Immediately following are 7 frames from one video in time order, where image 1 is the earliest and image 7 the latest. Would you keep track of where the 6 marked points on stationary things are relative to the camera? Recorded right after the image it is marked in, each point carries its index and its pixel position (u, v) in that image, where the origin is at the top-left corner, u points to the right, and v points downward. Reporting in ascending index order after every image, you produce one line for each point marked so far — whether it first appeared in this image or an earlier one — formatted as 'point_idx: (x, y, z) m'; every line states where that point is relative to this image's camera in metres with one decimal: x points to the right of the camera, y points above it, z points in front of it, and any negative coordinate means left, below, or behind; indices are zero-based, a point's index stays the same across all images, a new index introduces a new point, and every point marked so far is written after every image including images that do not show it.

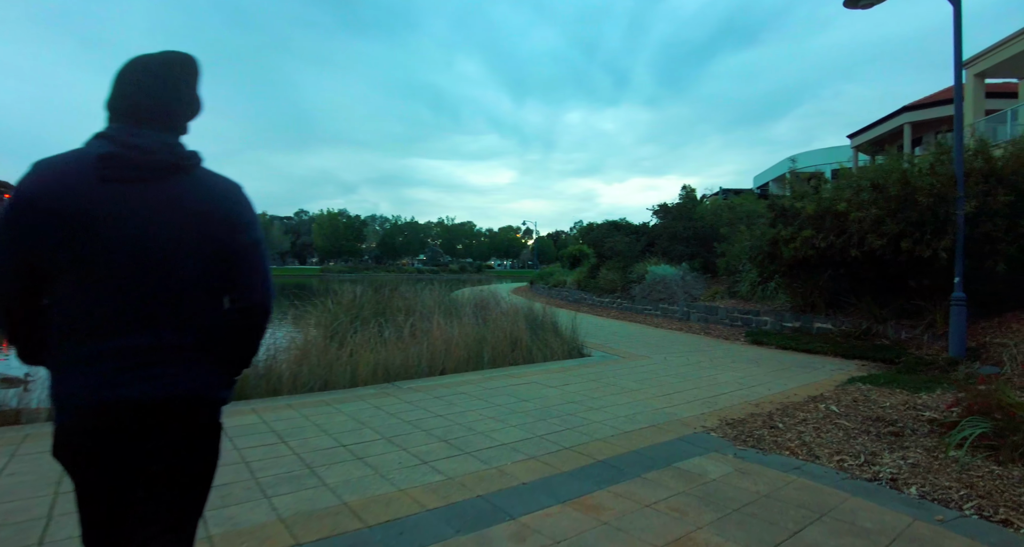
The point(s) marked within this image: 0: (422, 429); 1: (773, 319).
0: (-0.9, -1.5, +4.9) m
1: (+5.6, -1.0, +11.1) m
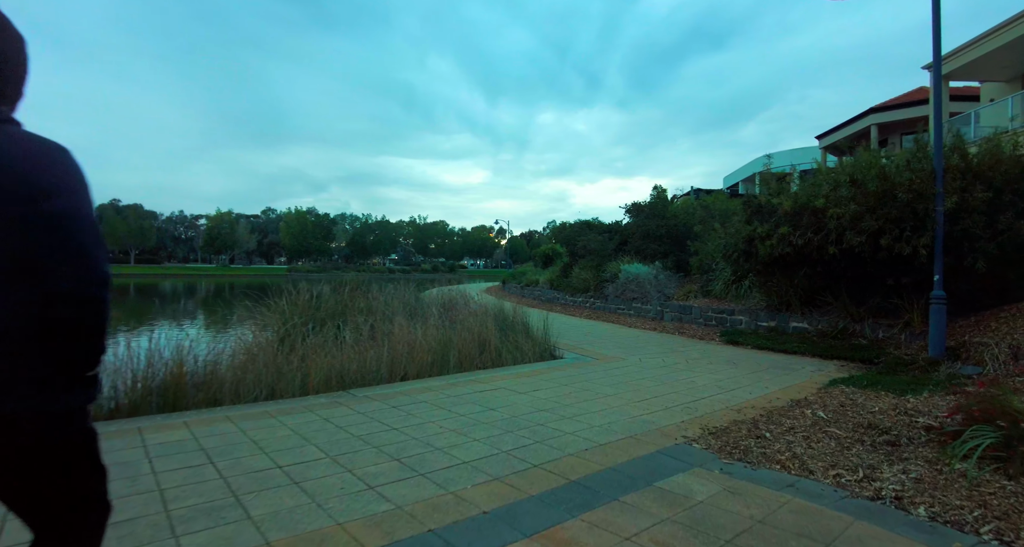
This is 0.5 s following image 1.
0: (-1.2, -1.4, +4.3) m
1: (+5.0, -1.0, +10.9) m
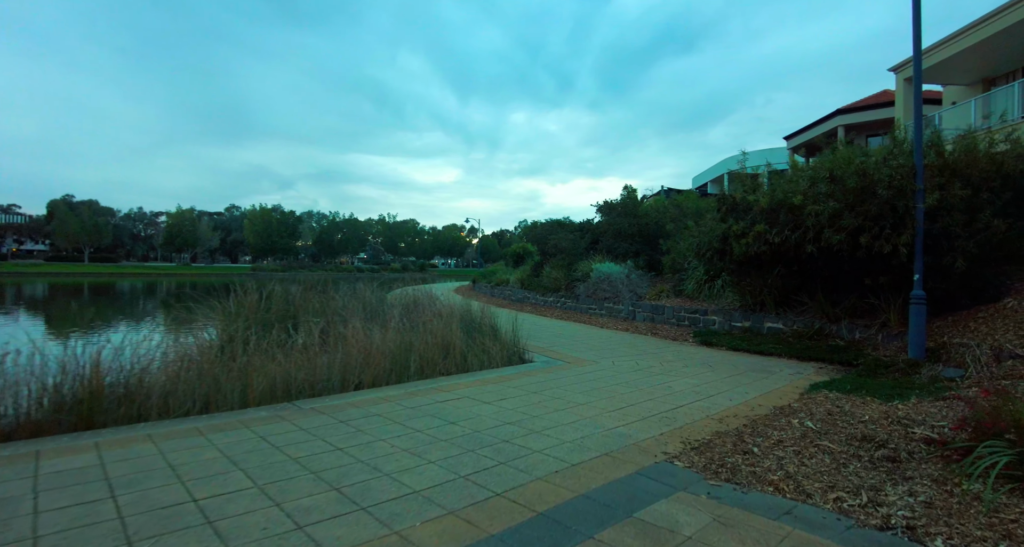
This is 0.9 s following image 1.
0: (-1.5, -1.4, +3.7) m
1: (+4.3, -0.9, +10.6) m
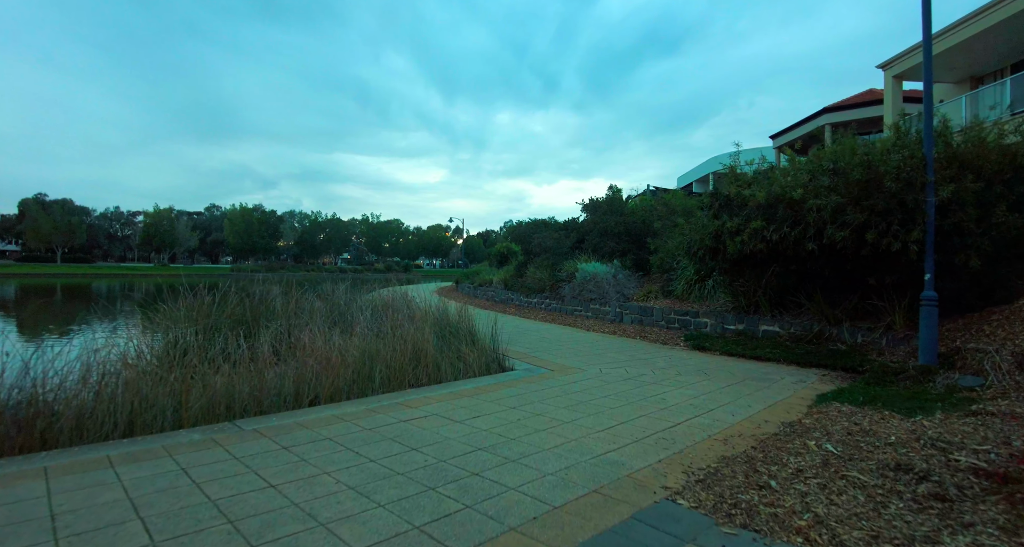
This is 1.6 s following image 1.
0: (-1.6, -1.4, +3.0) m
1: (+3.9, -0.9, +10.1) m
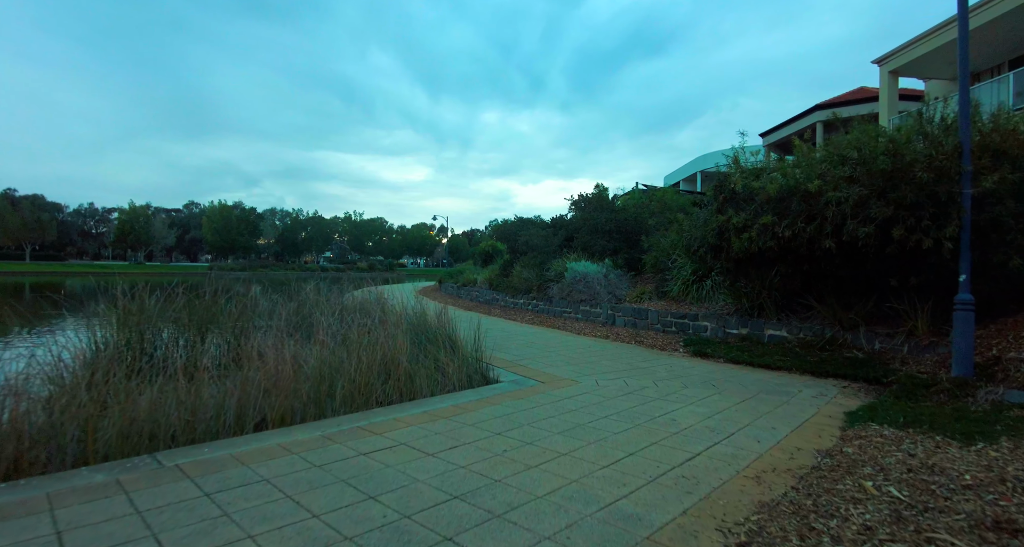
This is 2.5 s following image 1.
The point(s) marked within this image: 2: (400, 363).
0: (-1.7, -1.4, +2.1) m
1: (+3.7, -0.9, +9.3) m
2: (-1.3, -1.0, +6.0) m
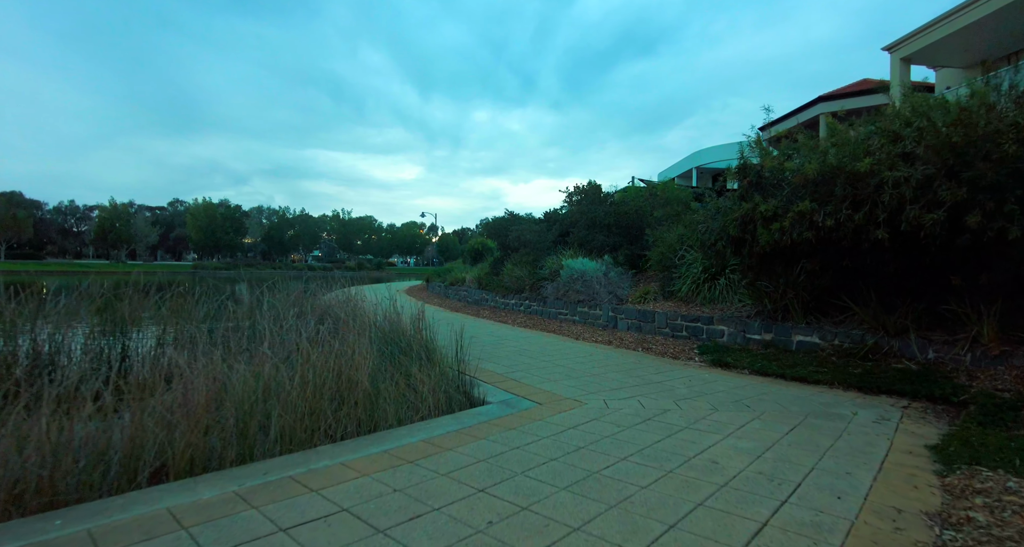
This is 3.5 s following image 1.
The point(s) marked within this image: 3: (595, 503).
0: (-1.7, -1.4, +0.9) m
1: (+3.5, -0.9, +8.2) m
2: (-1.4, -1.0, +4.8) m
3: (+0.5, -1.3, +2.9) m
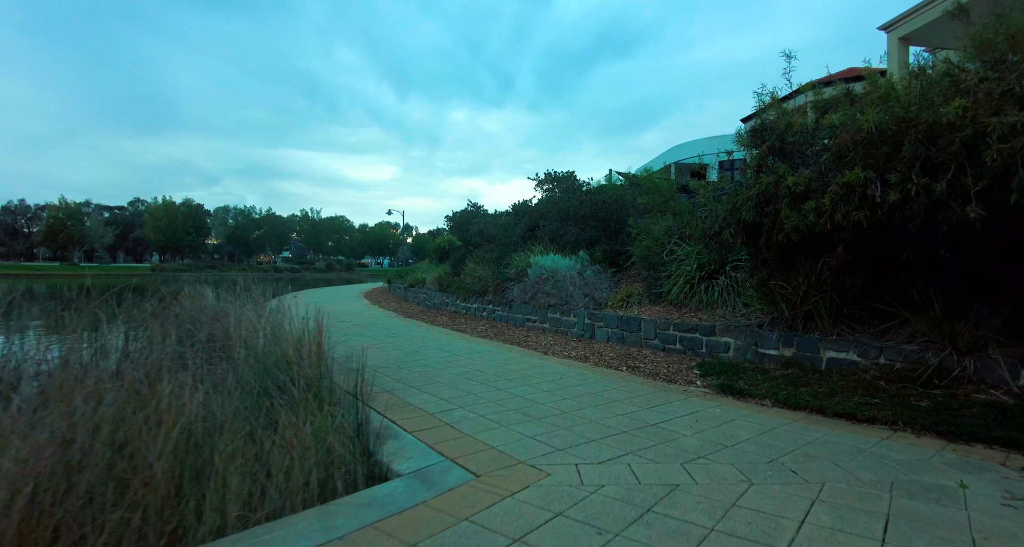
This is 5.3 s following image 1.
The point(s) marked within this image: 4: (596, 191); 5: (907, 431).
0: (-2.1, -1.4, -1.1) m
1: (+2.9, -0.9, +6.4) m
2: (-1.9, -1.0, +2.8) m
3: (+0.1, -1.3, +1.0) m
4: (+2.0, +1.9, +12.0) m
5: (+3.3, -1.3, +4.3) m
